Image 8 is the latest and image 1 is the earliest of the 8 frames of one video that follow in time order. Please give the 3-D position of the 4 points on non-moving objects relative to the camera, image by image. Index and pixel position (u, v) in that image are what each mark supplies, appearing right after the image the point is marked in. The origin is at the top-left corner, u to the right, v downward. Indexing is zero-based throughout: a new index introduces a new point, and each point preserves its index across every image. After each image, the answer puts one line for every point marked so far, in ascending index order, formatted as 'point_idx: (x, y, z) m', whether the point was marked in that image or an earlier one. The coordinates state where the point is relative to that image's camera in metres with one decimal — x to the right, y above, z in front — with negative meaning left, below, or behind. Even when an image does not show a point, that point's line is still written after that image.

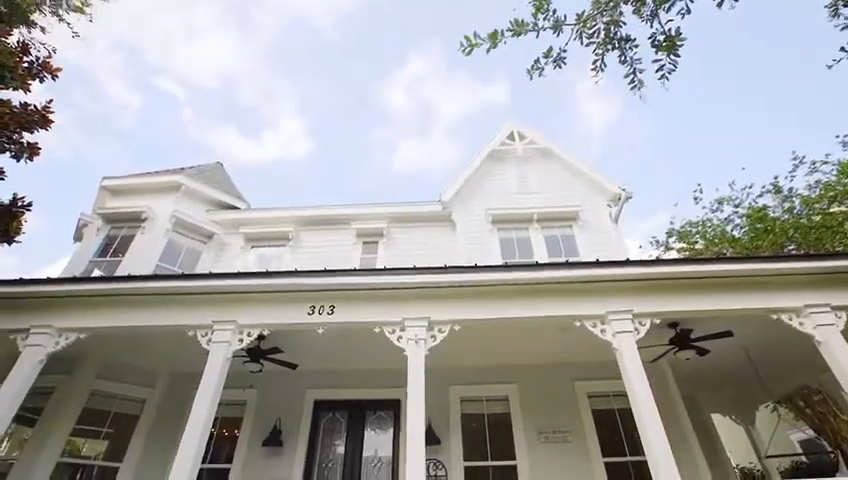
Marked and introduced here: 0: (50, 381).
0: (-6.0, -2.2, +6.3) m
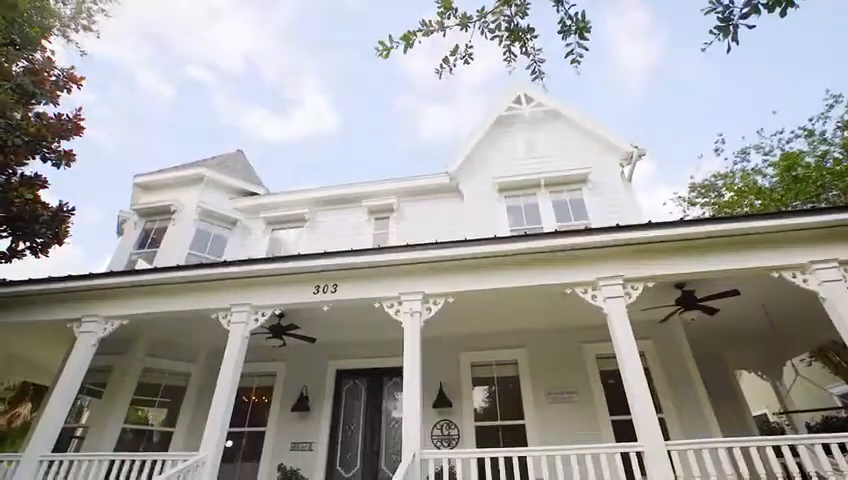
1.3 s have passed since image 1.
0: (-5.8, -2.2, +7.2) m
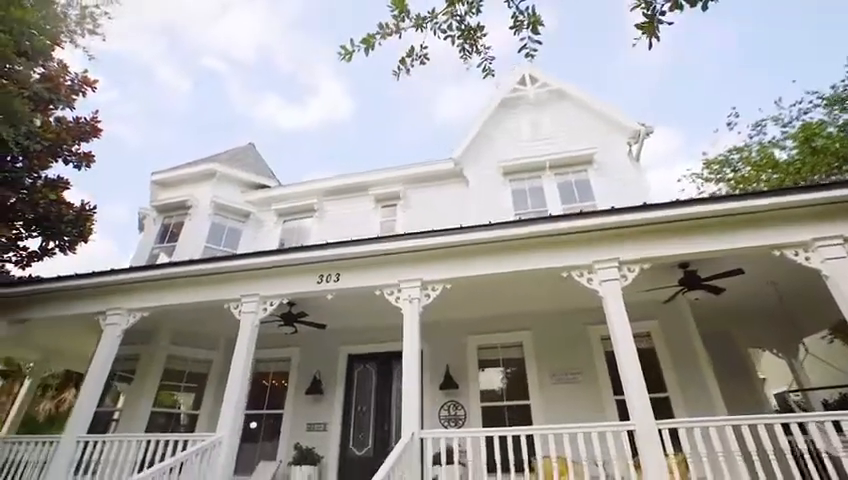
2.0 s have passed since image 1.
0: (-5.6, -2.1, +7.7) m
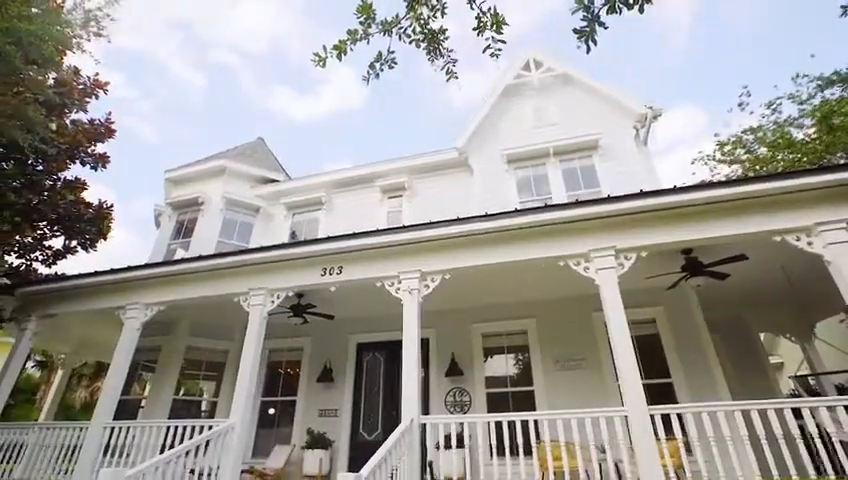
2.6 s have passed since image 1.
0: (-5.5, -2.0, +8.1) m
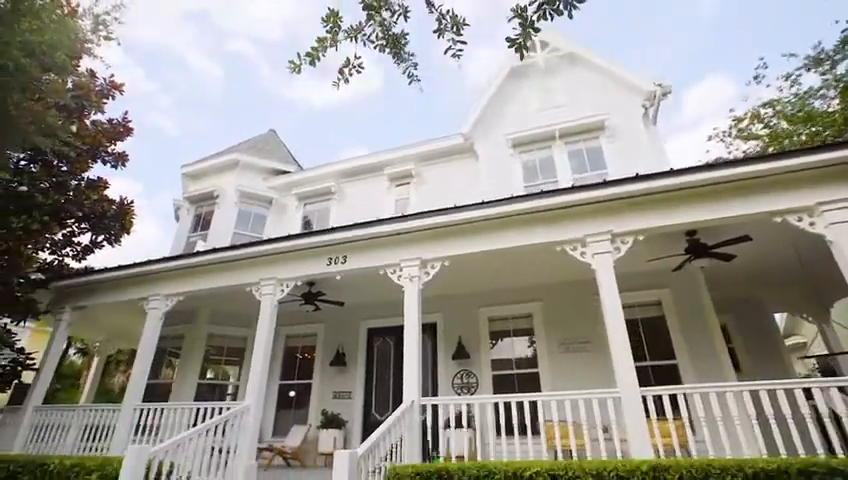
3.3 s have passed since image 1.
0: (-5.3, -1.9, +8.6) m
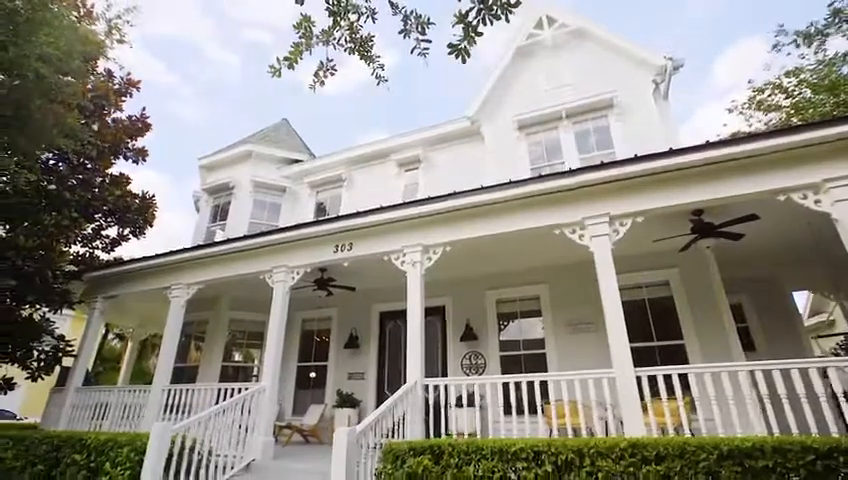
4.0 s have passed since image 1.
0: (-5.0, -1.7, +9.0) m
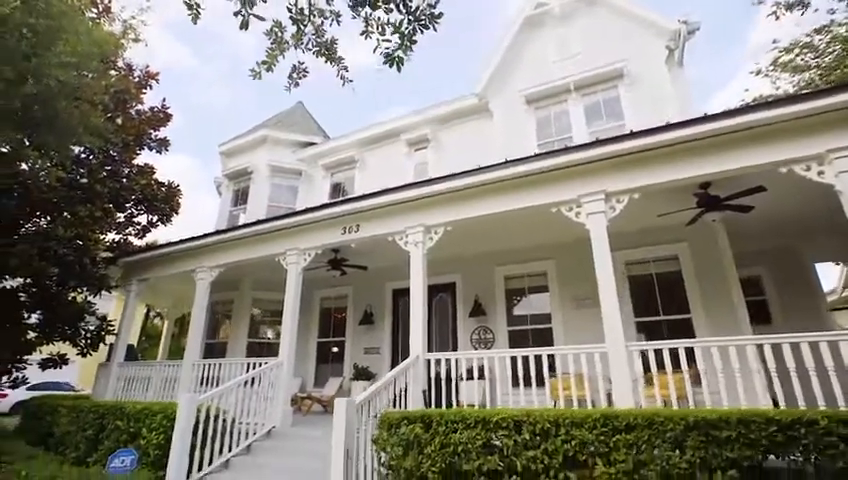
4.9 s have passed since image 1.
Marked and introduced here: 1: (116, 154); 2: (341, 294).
0: (-4.7, -1.3, +9.6) m
1: (-6.4, +1.7, +8.2) m
2: (-1.9, -1.2, +9.1) m
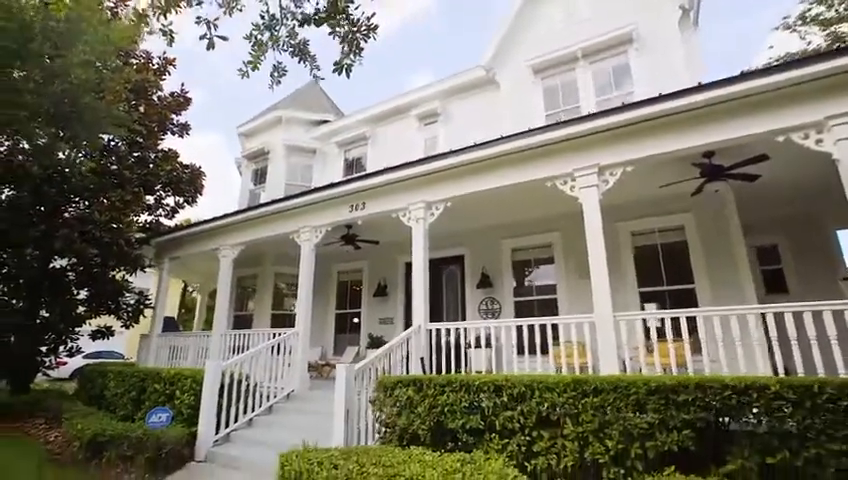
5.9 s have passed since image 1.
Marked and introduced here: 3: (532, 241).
0: (-4.4, -0.8, +10.2) m
1: (-6.2, +2.2, +8.7) m
2: (-1.6, -0.7, +9.5) m
3: (+2.1, 0.0, +7.5) m
